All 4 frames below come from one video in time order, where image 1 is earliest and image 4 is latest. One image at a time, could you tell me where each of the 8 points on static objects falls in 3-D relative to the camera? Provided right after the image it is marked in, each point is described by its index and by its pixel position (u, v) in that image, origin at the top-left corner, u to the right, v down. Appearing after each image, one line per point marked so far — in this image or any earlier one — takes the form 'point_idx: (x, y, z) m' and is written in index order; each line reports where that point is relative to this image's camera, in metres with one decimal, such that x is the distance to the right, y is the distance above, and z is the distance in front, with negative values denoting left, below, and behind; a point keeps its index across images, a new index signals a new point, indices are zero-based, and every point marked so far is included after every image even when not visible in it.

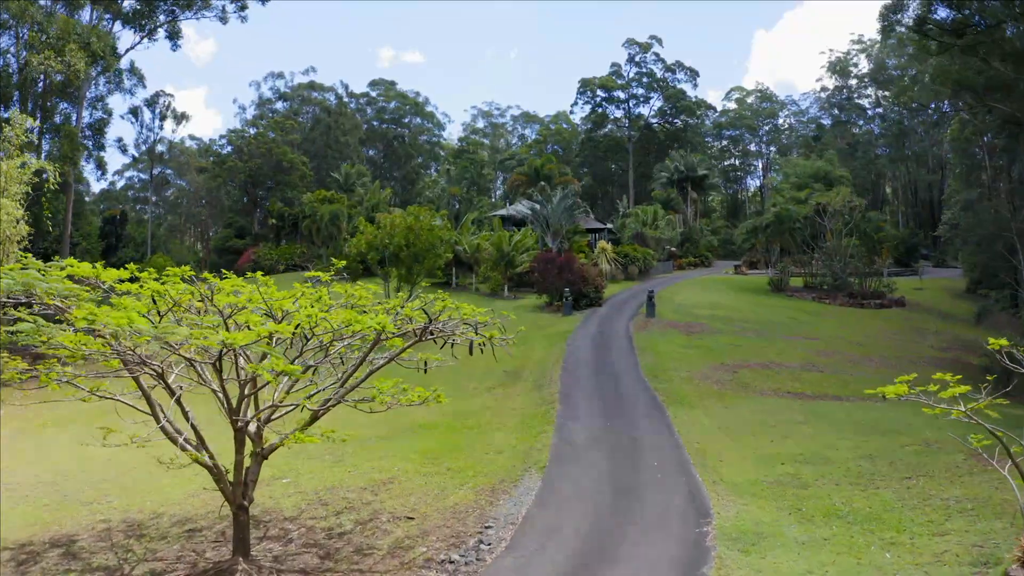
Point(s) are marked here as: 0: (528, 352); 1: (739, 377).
0: (+0.3, -1.1, +16.5) m
1: (+3.4, -1.4, +13.8) m
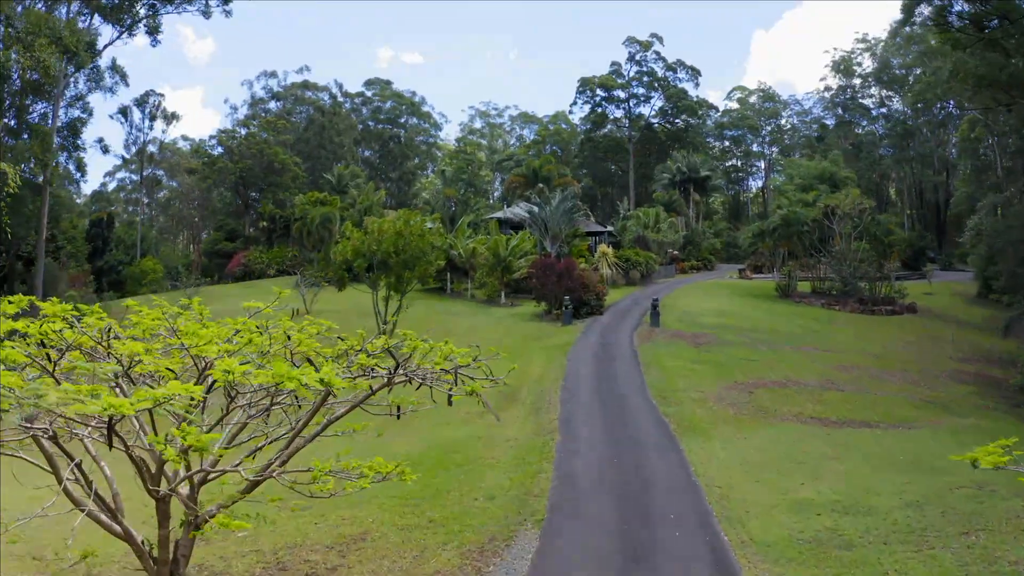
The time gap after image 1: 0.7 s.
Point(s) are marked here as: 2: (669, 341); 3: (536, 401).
0: (+0.2, -1.3, +15.4) m
1: (+3.3, -1.6, +12.6) m
2: (+3.3, -1.1, +19.0) m
3: (+0.3, -1.5, +12.5) m
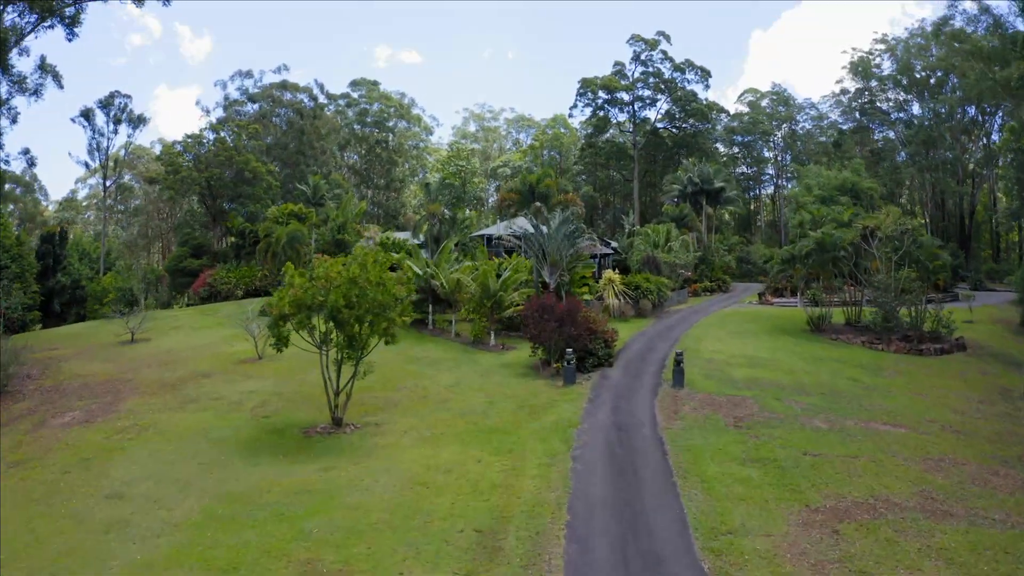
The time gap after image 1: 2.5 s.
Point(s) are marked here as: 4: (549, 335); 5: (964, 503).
0: (0.0, -2.3, +11.3) m
1: (+3.2, -2.5, +8.5) m
2: (+3.1, -2.1, +14.9) m
3: (+0.1, -2.5, +8.4) m
4: (+0.8, -1.0, +18.7) m
5: (+5.6, -2.6, +11.1) m
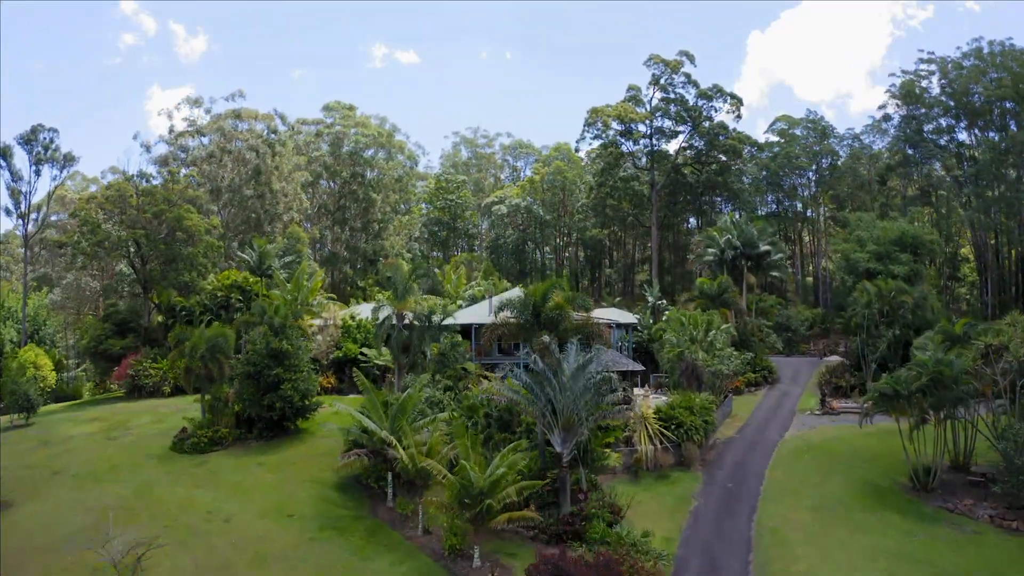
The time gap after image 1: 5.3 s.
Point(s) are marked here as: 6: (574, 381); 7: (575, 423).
0: (0.0, -5.5, +3.9) m
1: (+3.1, -5.7, +1.1) m
2: (+3.0, -5.2, +7.5) m
3: (+0.1, -5.7, +1.0) m
4: (+0.7, -4.1, +11.2) m
5: (+5.5, -5.8, +3.7) m
6: (+1.1, -1.7, +16.6) m
7: (+1.1, -2.5, +16.7) m
